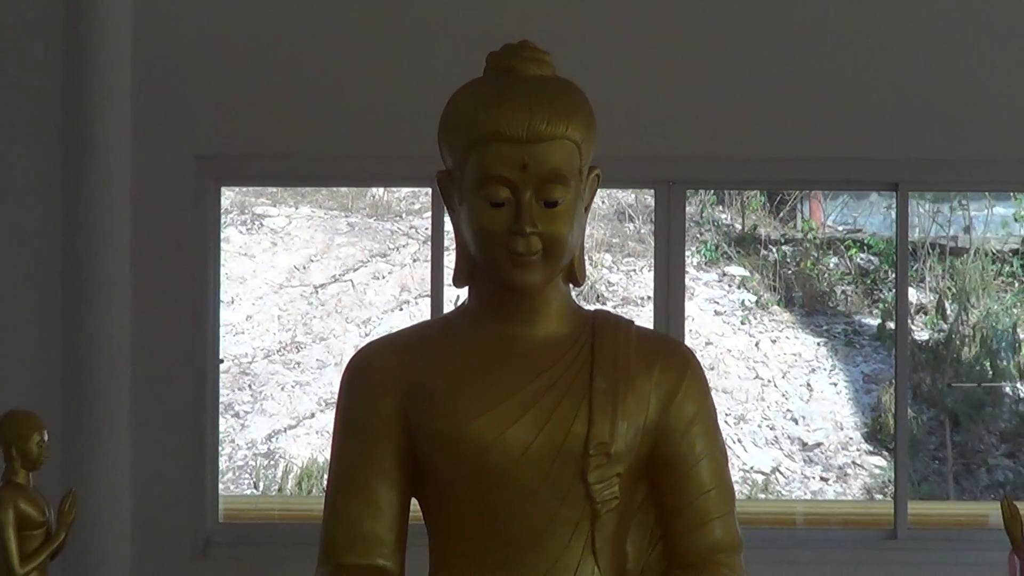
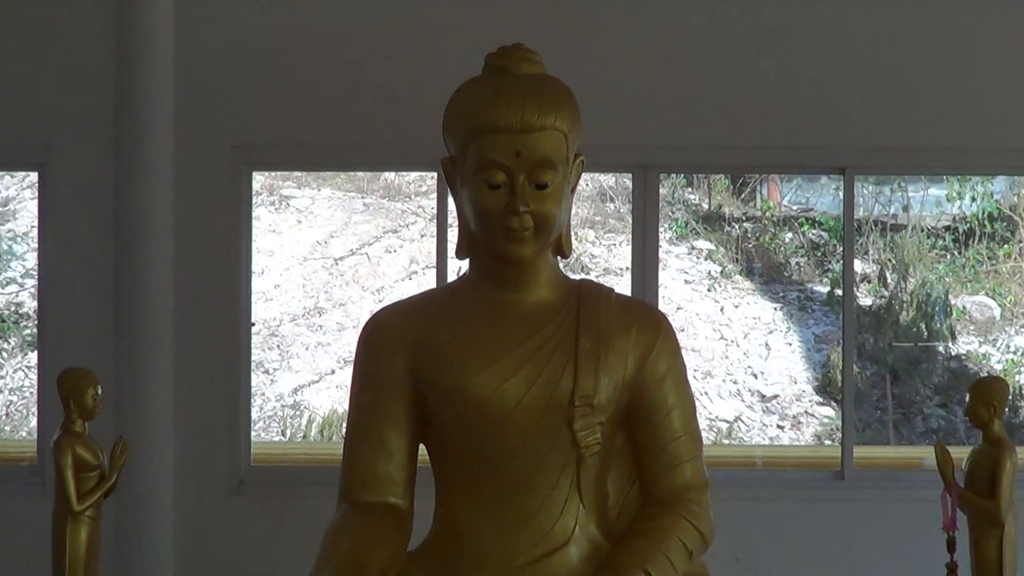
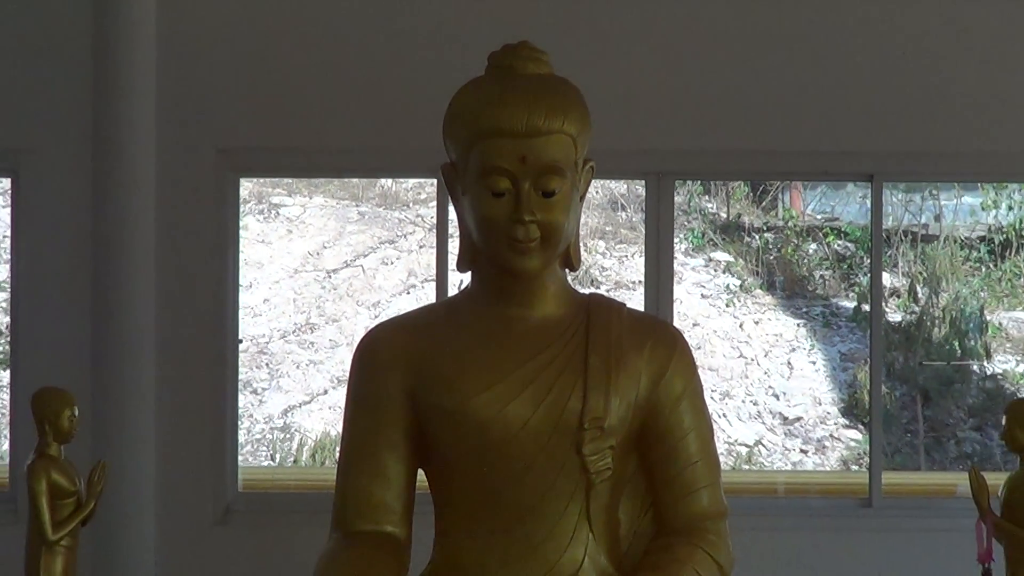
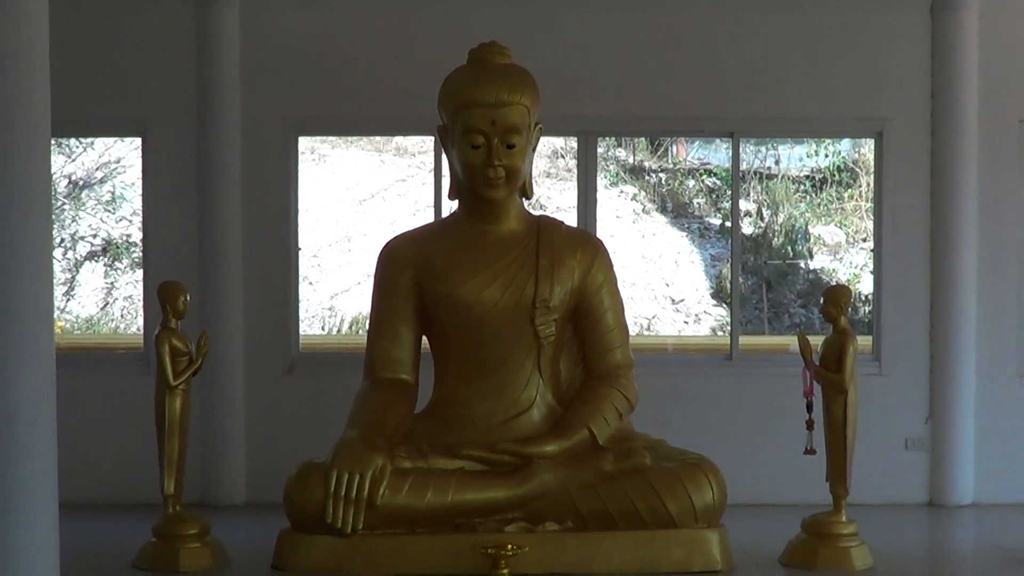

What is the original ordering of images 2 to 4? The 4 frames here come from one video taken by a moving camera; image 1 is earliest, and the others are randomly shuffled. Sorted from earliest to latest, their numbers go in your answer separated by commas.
3, 2, 4
